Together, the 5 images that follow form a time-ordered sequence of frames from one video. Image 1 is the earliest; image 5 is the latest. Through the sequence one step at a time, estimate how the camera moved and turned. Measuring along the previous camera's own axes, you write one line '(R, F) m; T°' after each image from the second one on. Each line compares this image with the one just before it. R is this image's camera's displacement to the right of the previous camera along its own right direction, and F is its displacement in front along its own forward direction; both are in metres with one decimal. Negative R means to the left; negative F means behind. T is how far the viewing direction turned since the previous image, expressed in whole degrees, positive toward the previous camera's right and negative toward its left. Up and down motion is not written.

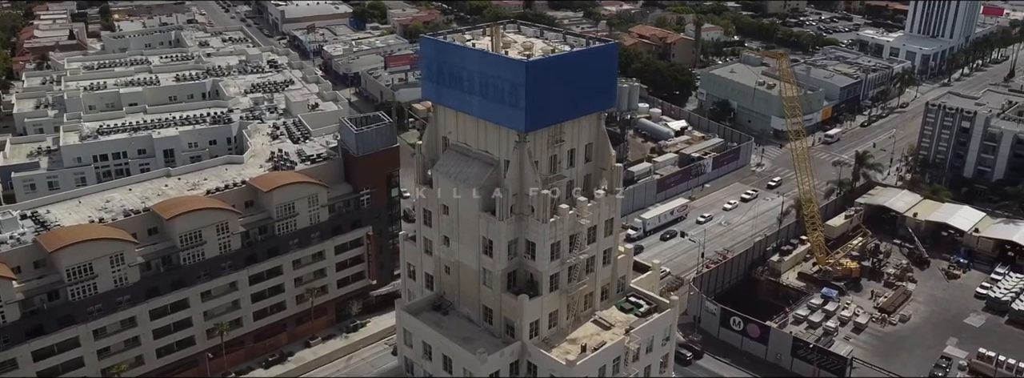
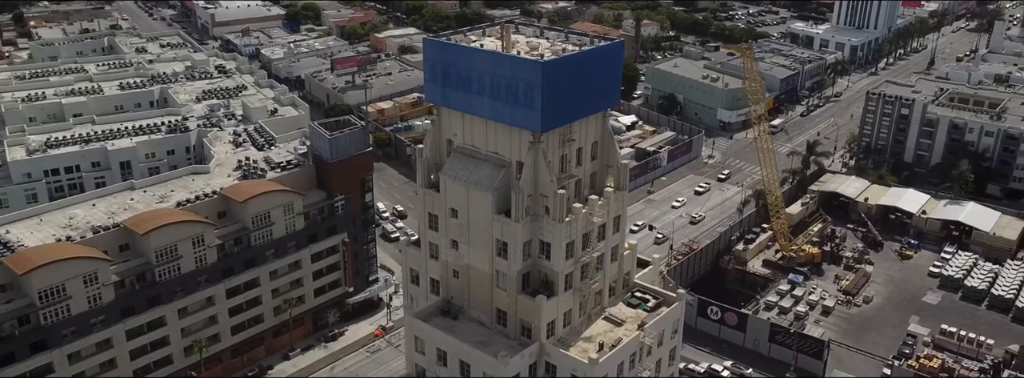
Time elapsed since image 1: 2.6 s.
(-5.5, +0.6) m; +5°
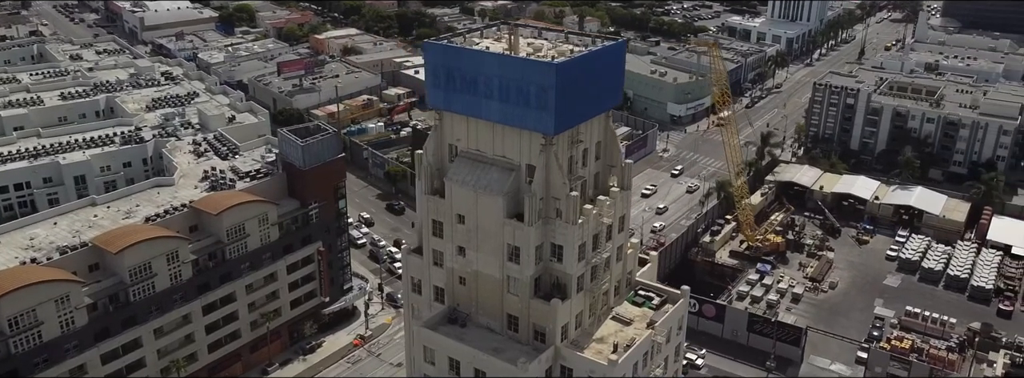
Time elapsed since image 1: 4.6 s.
(-5.0, +0.9) m; +5°
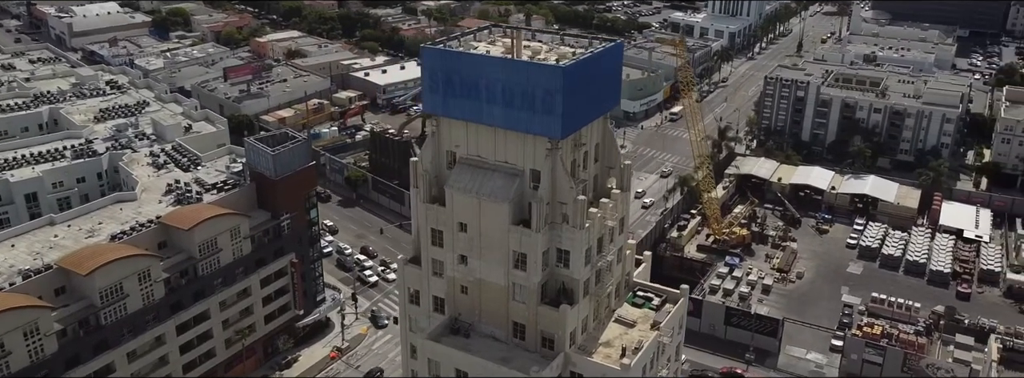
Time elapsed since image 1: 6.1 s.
(-4.2, +1.1) m; +4°
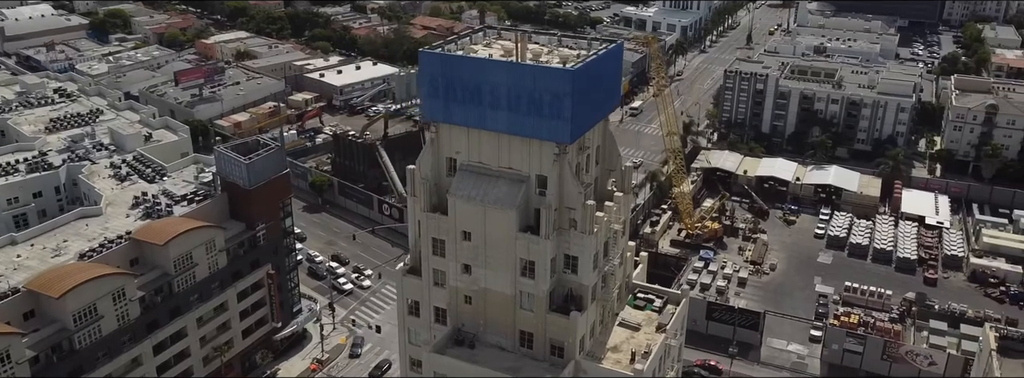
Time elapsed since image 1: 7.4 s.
(-3.7, +1.3) m; +4°
